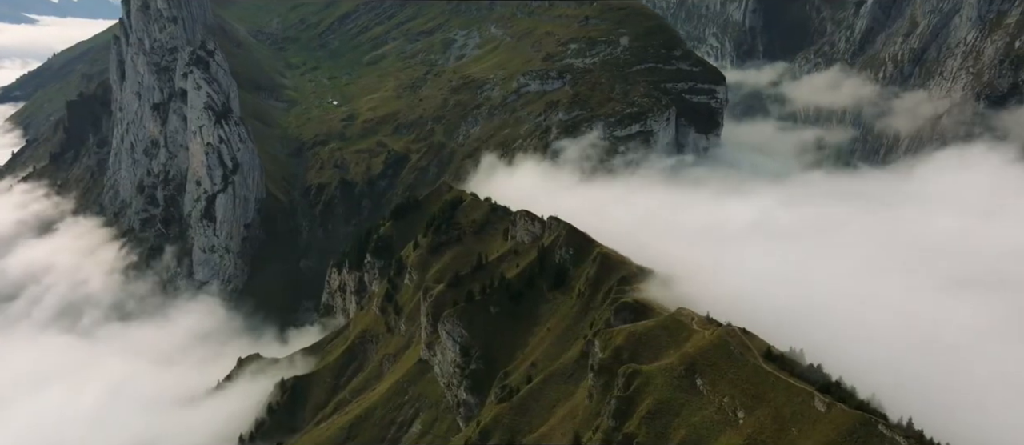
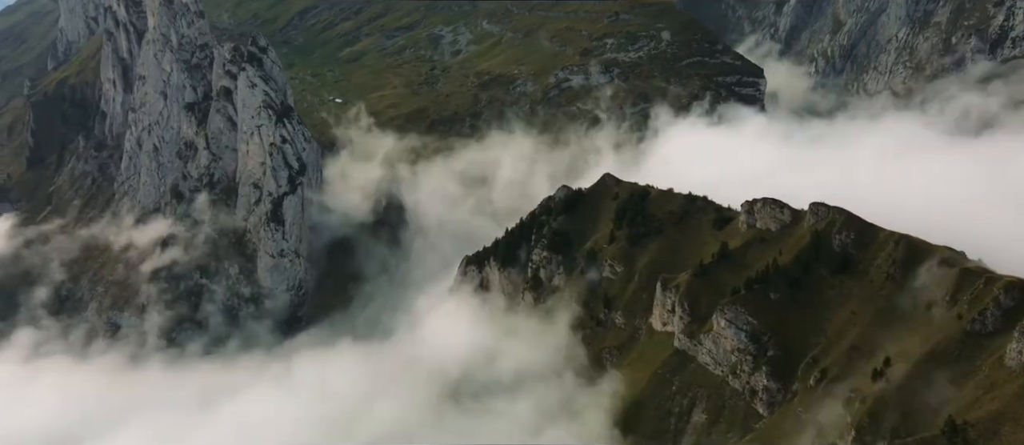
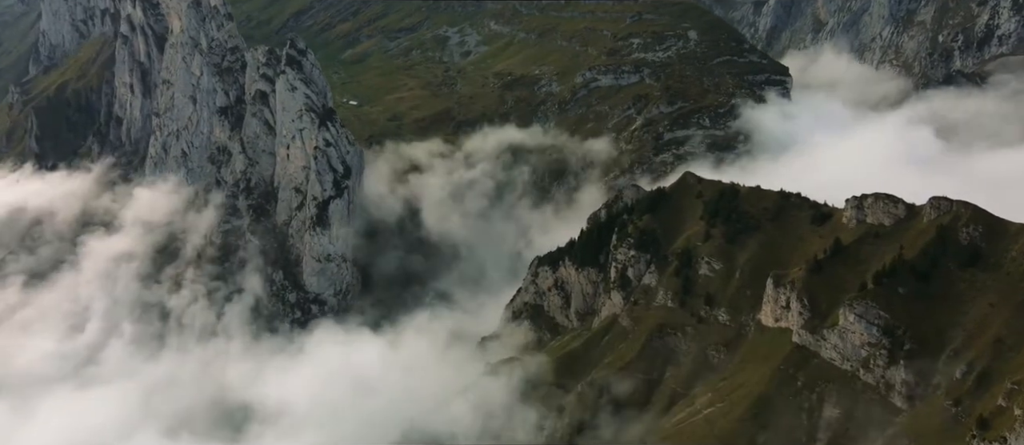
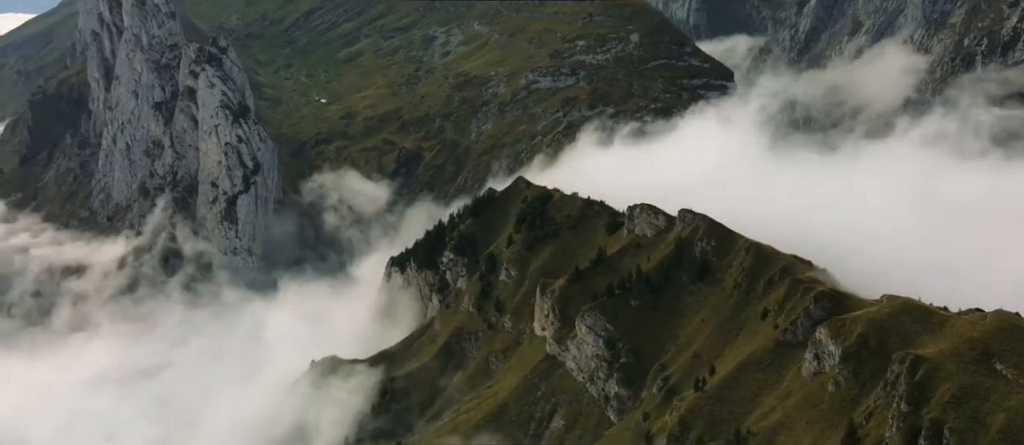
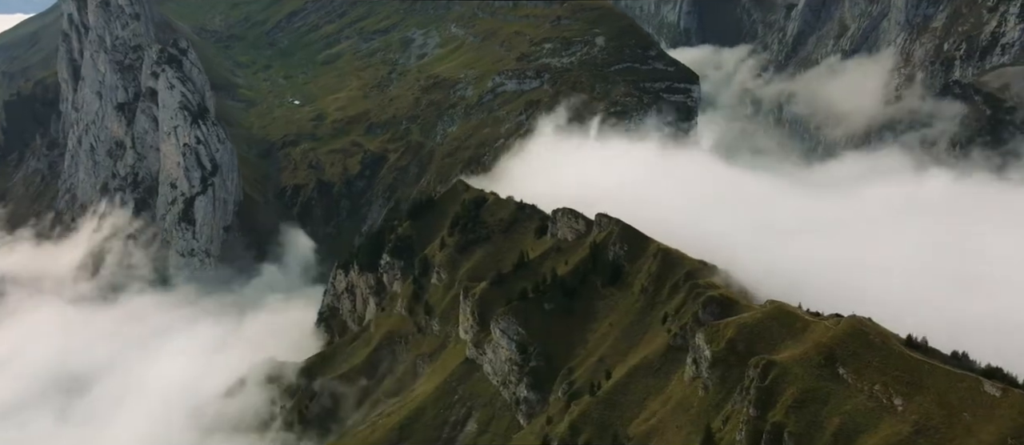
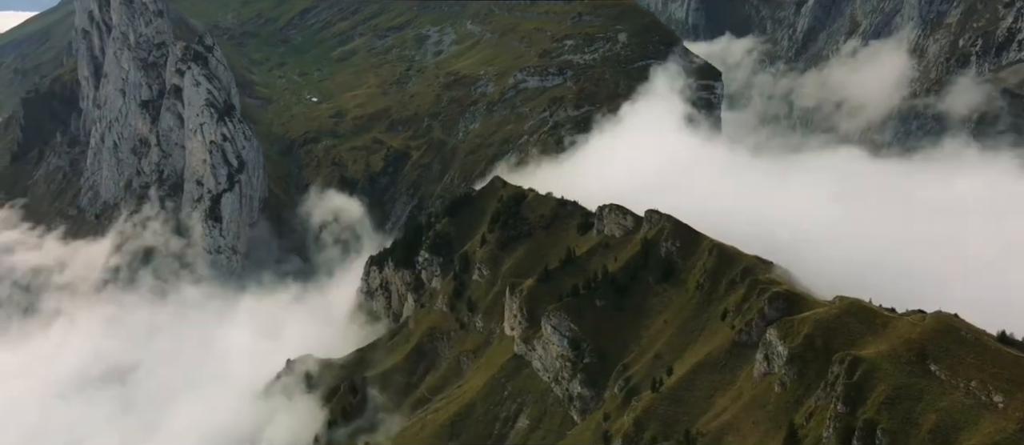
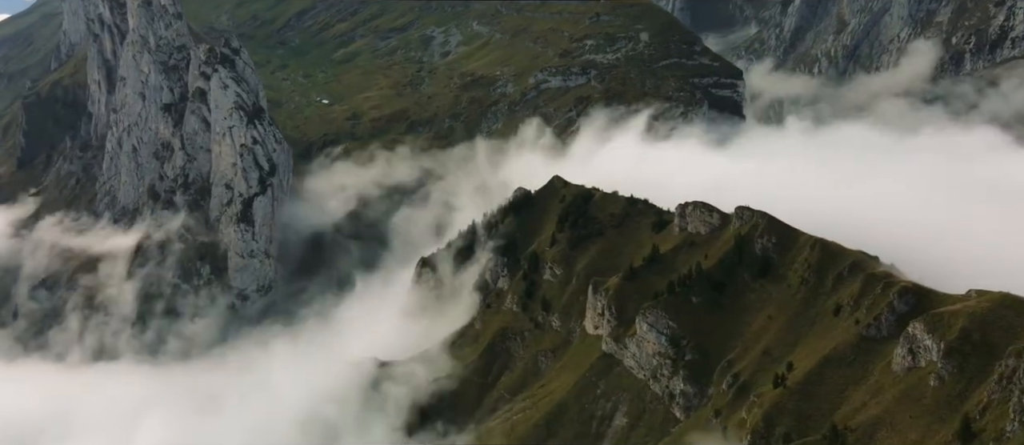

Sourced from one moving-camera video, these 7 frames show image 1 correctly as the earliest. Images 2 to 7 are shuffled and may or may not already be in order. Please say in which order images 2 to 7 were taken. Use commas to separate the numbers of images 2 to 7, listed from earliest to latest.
5, 6, 4, 7, 2, 3
